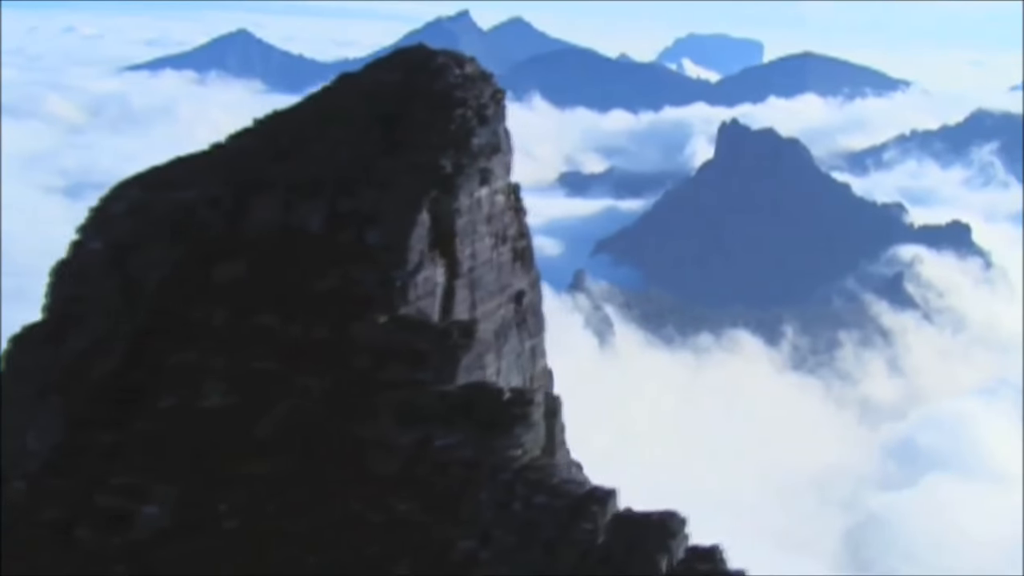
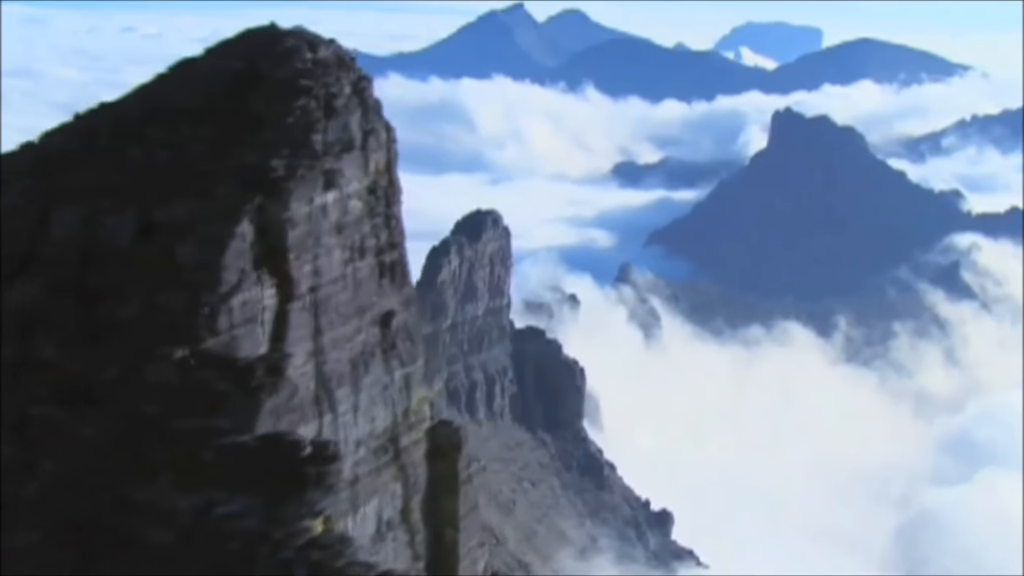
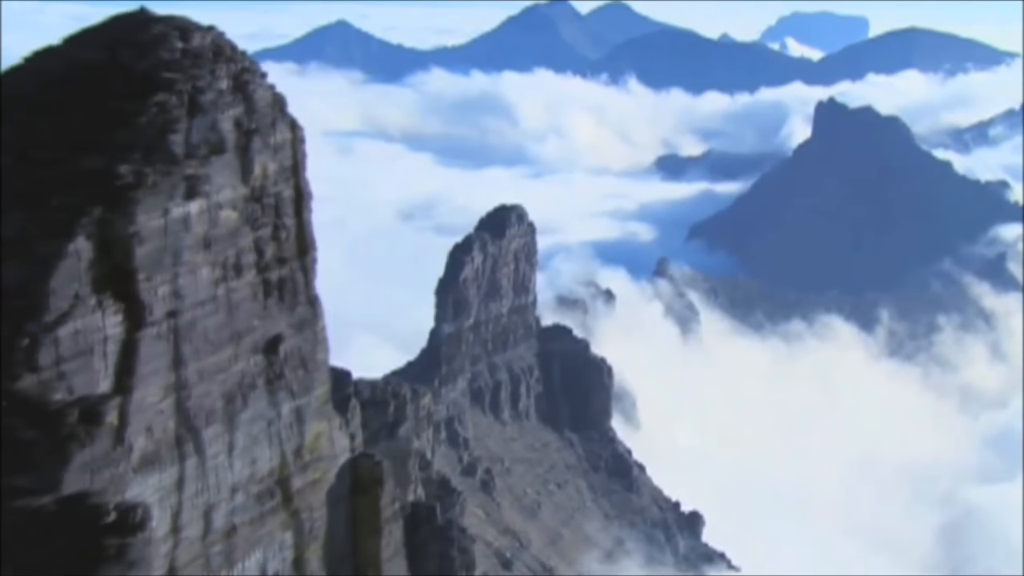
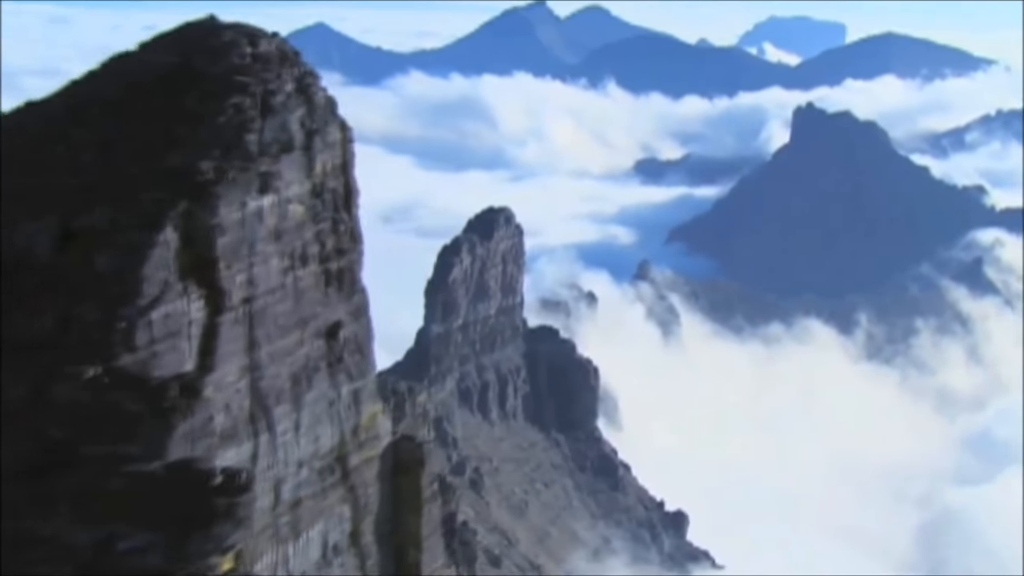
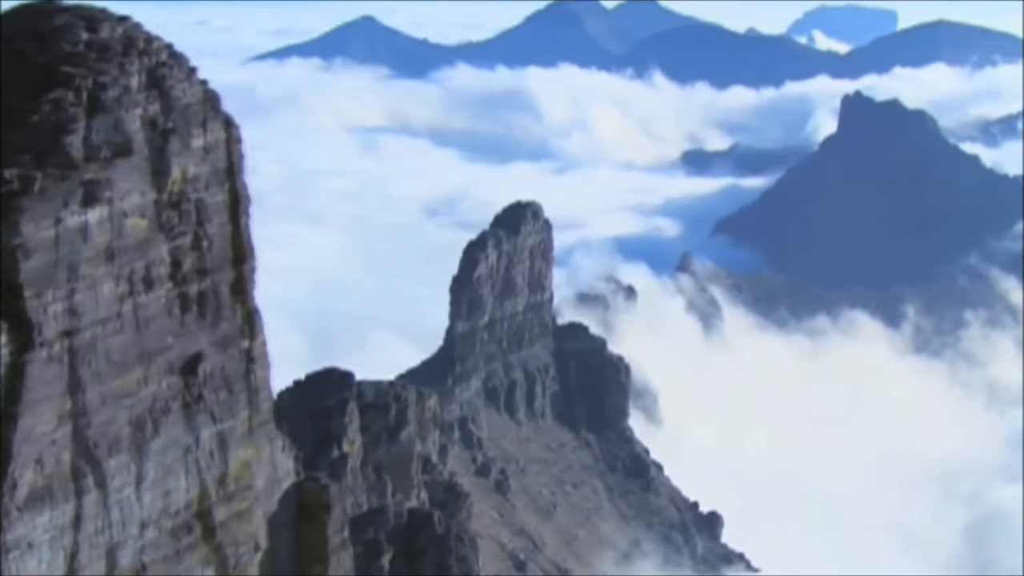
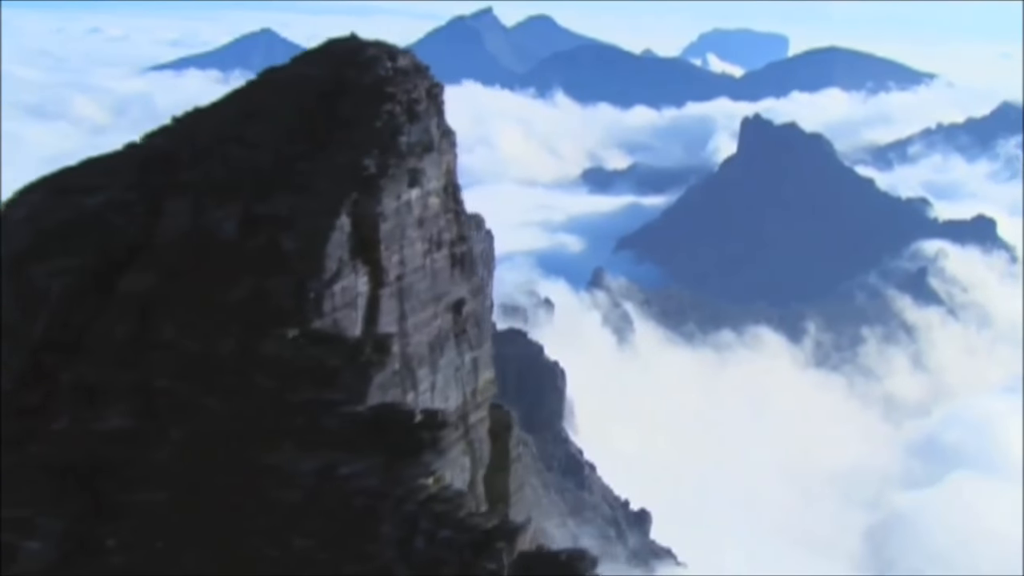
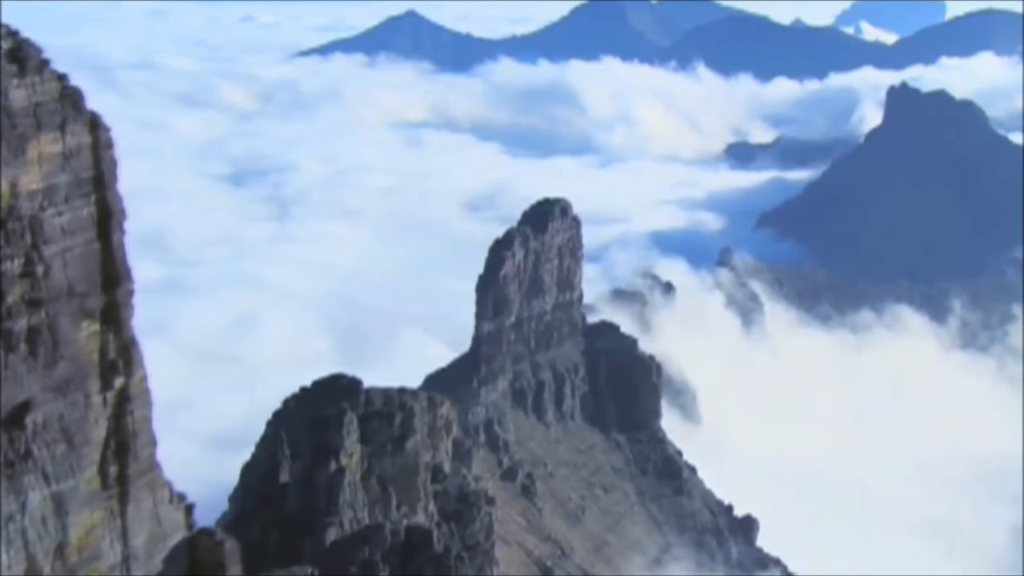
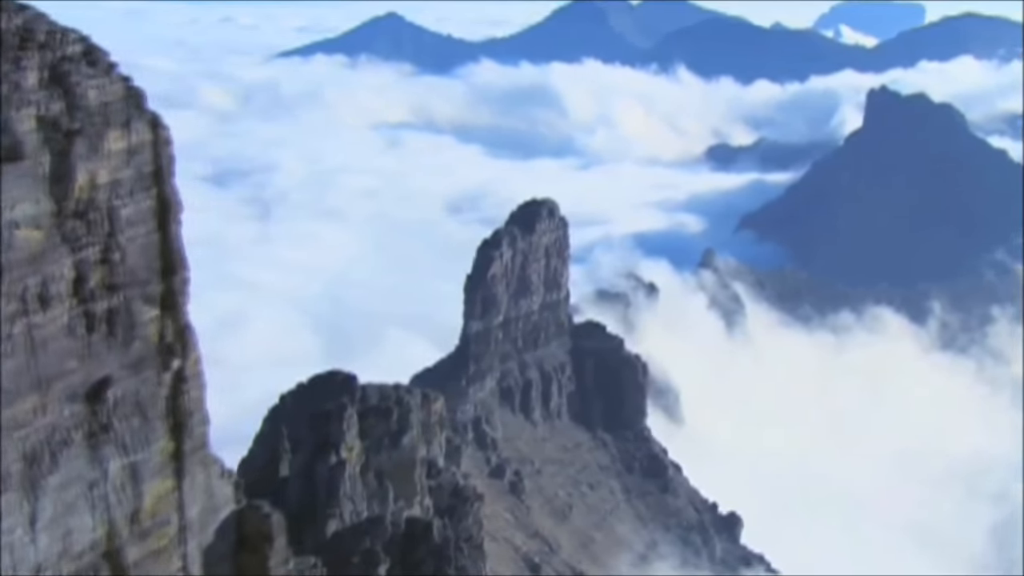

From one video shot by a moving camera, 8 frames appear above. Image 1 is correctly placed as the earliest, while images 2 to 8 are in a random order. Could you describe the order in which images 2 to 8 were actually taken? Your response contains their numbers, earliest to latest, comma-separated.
6, 2, 4, 3, 5, 8, 7
